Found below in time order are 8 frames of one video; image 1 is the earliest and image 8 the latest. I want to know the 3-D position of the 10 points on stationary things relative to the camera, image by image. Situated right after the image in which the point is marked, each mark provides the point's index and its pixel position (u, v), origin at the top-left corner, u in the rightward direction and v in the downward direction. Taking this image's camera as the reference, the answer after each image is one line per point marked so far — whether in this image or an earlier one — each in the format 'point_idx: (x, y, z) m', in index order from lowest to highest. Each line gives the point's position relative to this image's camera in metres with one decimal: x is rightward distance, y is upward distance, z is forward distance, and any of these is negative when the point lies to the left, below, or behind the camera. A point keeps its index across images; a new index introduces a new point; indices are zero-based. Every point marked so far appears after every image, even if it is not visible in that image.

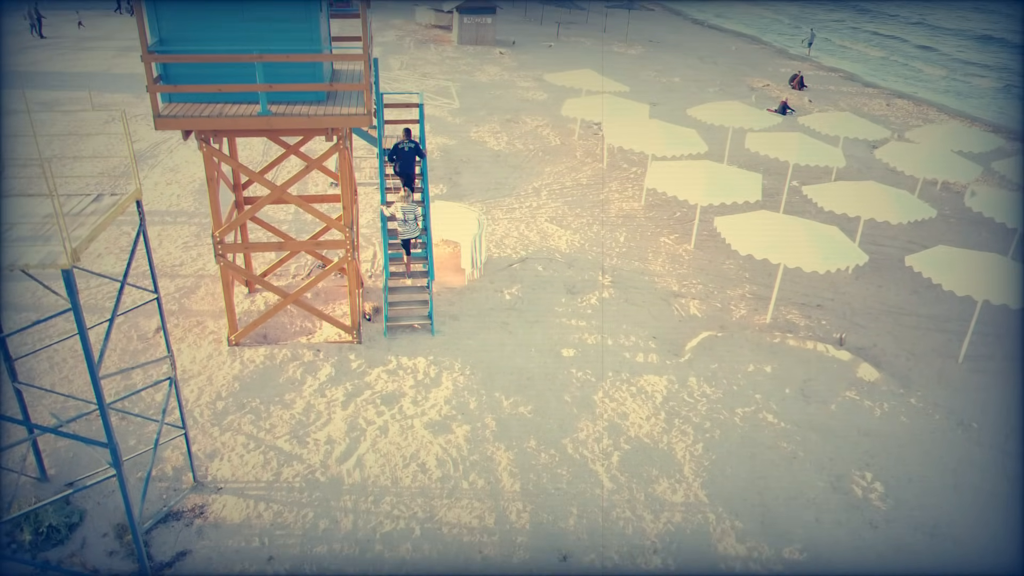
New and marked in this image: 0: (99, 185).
0: (-5.5, +1.4, +16.3) m
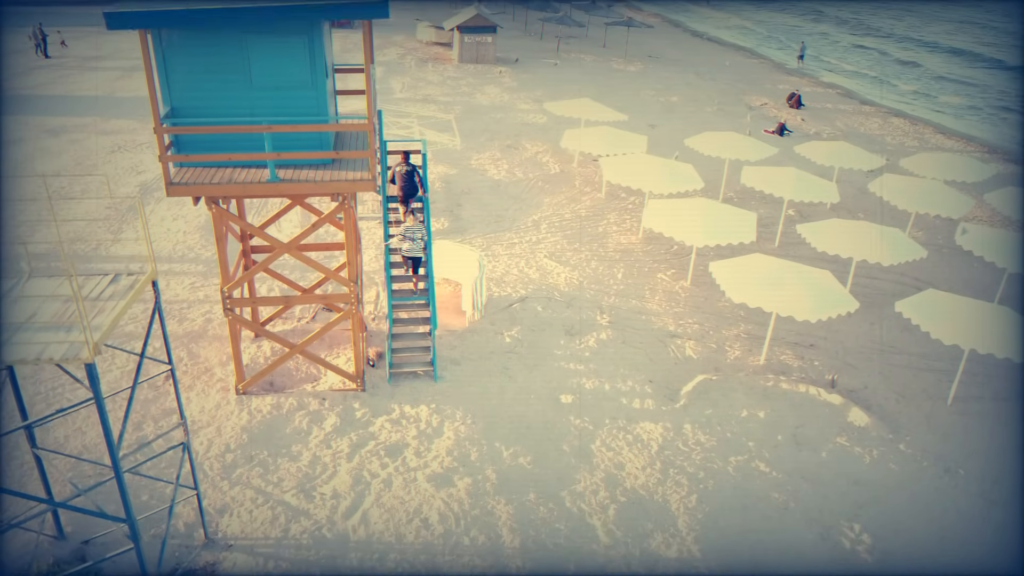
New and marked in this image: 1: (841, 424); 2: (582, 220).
0: (-5.5, +0.9, +16.7) m
1: (+3.2, -1.3, +11.7) m
2: (+1.1, +1.0, +18.3) m
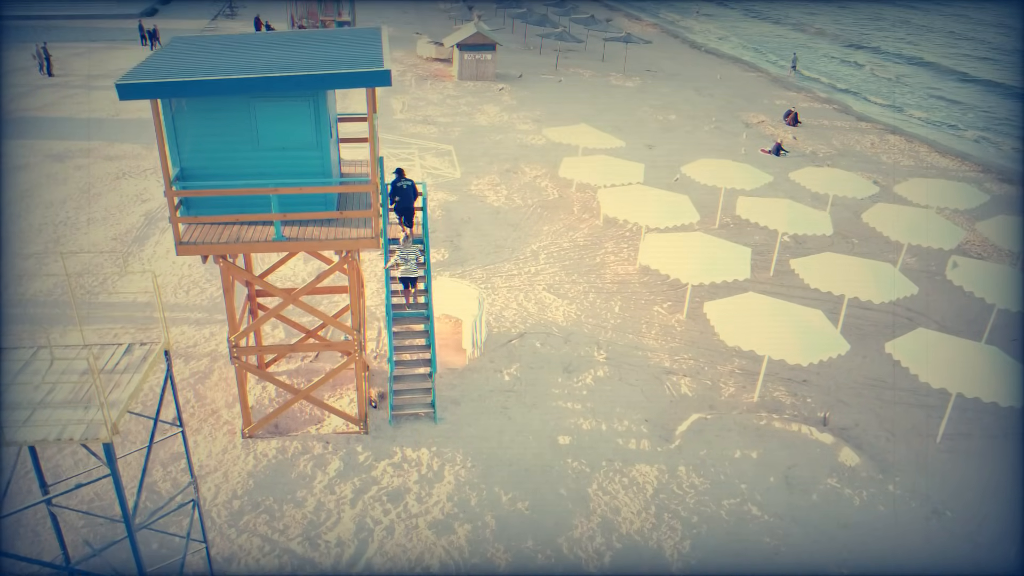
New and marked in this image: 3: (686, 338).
0: (-5.6, +0.5, +16.9) m
1: (+3.2, -1.7, +12.0) m
2: (+1.1, +0.6, +18.6) m
3: (+2.2, -0.6, +15.1) m
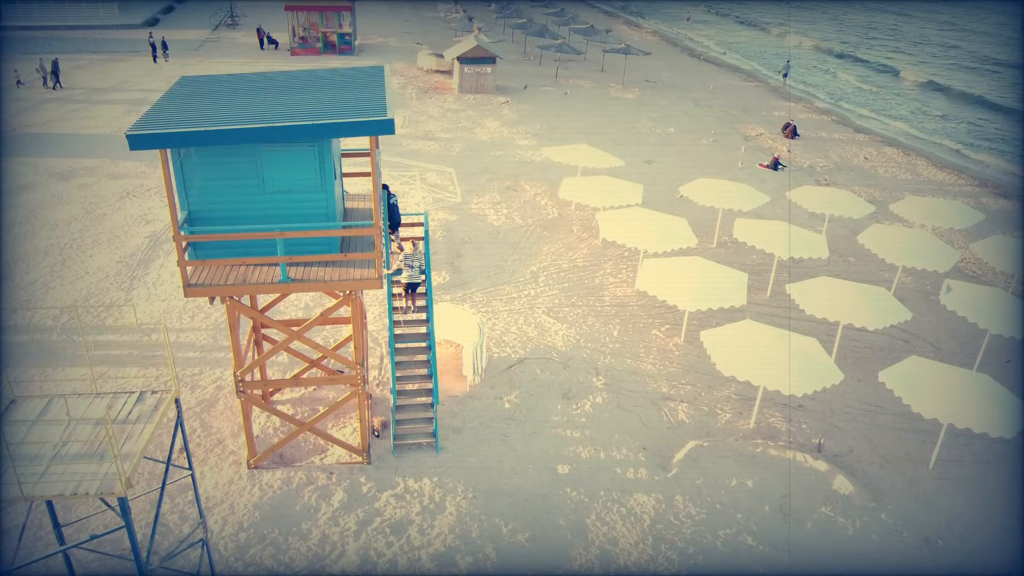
0: (-5.6, +0.1, +17.2) m
1: (+3.2, -2.1, +12.3) m
2: (+1.0, +0.3, +18.9) m
3: (+2.2, -0.9, +15.4) m
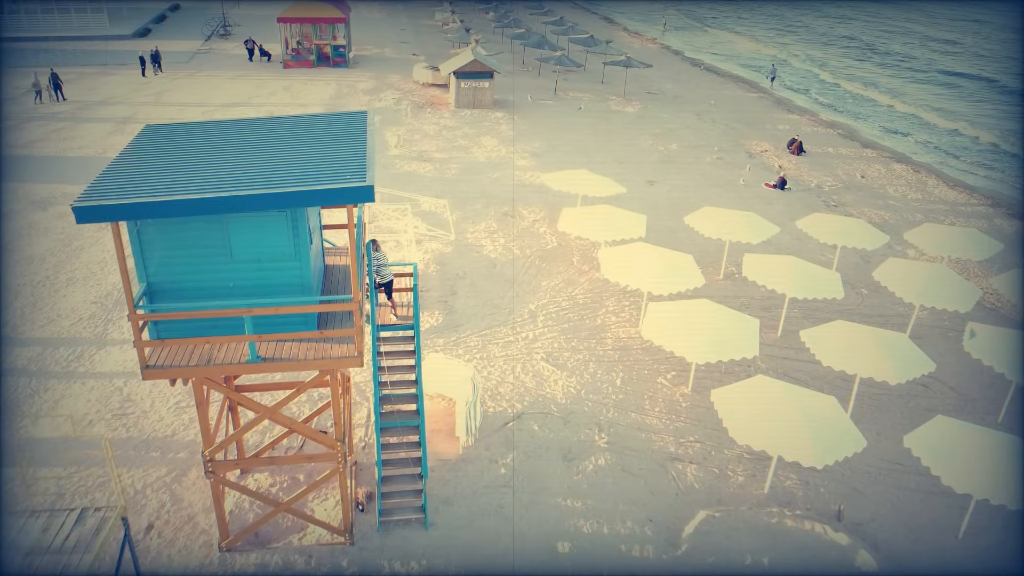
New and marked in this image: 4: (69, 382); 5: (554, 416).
0: (-5.6, -0.4, +16.2) m
1: (+3.1, -2.6, +11.3) m
2: (+1.0, -0.3, +17.9) m
3: (+2.1, -1.5, +14.4) m
4: (-5.1, -1.0, +14.3) m
5: (+0.5, -1.5, +14.1) m
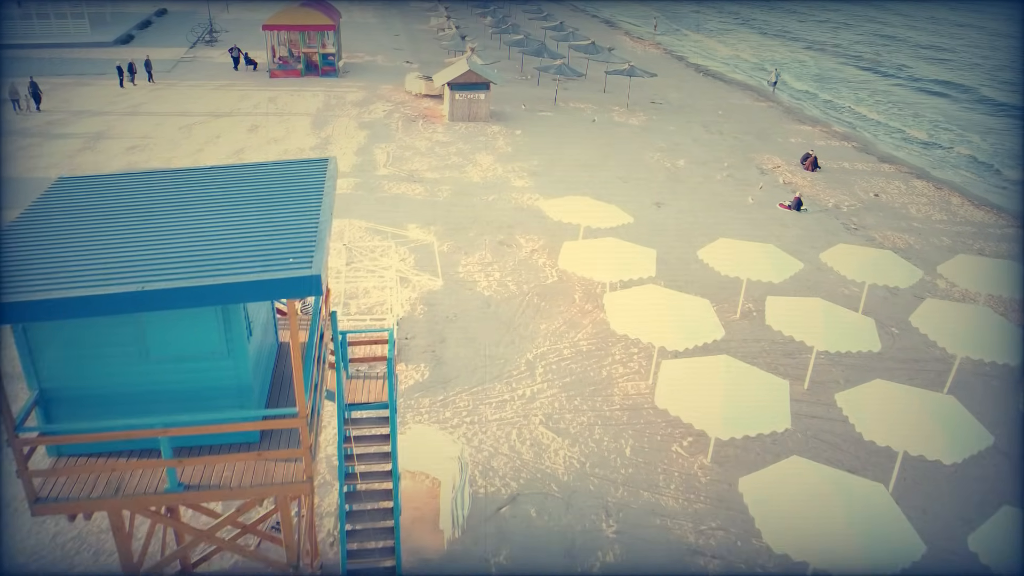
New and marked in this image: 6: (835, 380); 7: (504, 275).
0: (-5.7, -1.1, +14.4) m
1: (+3.1, -3.2, +9.4) m
2: (+0.9, -0.9, +16.1) m
3: (+2.1, -2.1, +12.6) m
4: (-5.2, -1.7, +12.5) m
5: (+0.4, -2.1, +12.2) m
6: (+4.3, -1.2, +16.3) m
7: (-0.1, +0.2, +19.4) m
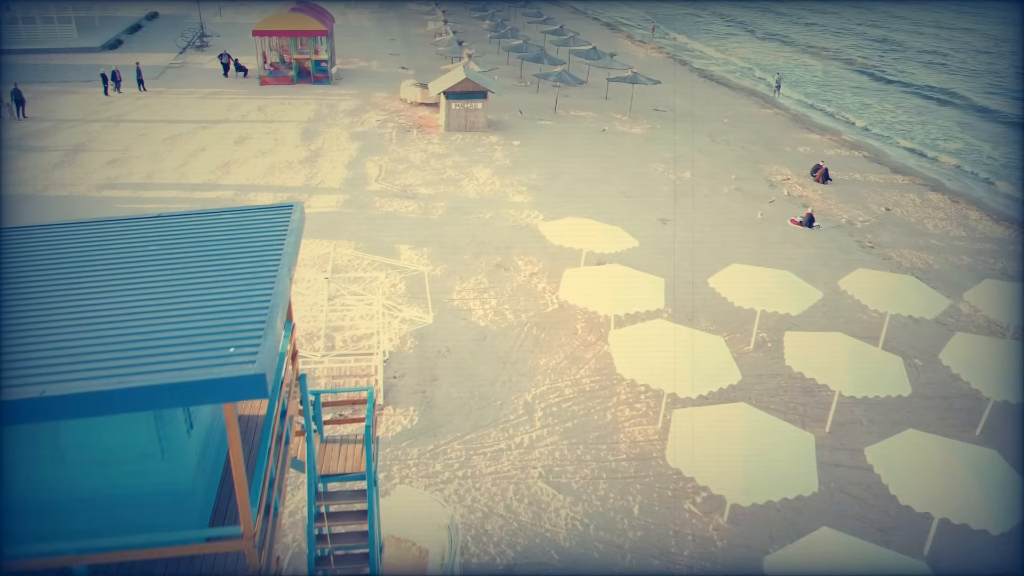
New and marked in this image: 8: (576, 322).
0: (-5.7, -1.5, +13.1) m
1: (+3.0, -3.7, +8.2) m
2: (+0.9, -1.3, +14.8) m
3: (+2.0, -2.6, +11.3) m
4: (-5.2, -2.1, +11.2) m
5: (+0.4, -2.5, +11.0) m
6: (+4.3, -1.7, +15.1) m
7: (-0.2, -0.2, +18.1) m
8: (+0.9, -0.5, +17.5) m
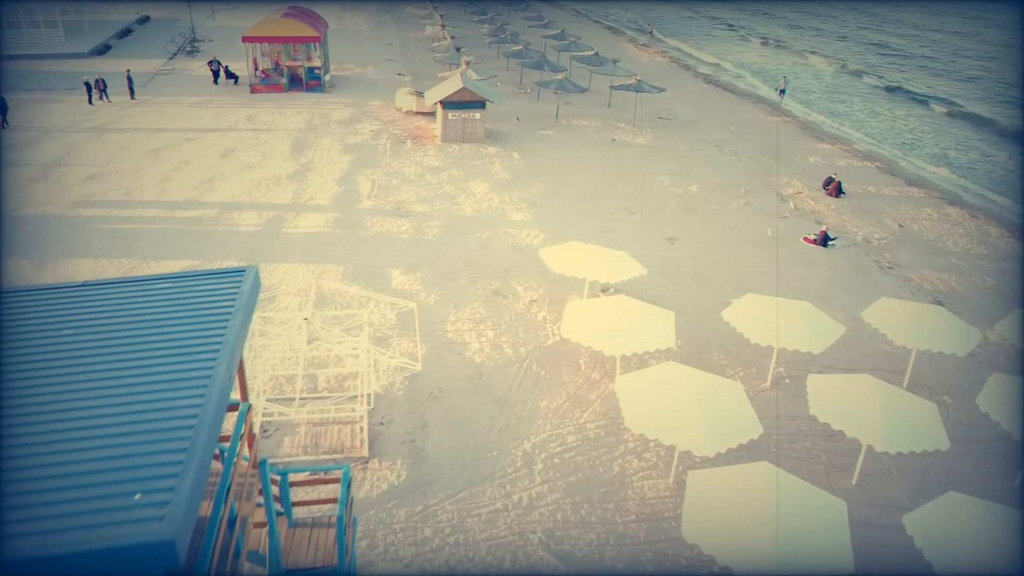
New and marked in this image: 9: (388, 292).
0: (-5.7, -1.9, +11.9) m
1: (+3.0, -4.1, +7.0) m
2: (+0.9, -1.8, +13.6) m
3: (+2.0, -3.0, +10.1) m
4: (-5.3, -2.5, +10.0) m
5: (+0.4, -2.9, +9.7) m
6: (+4.3, -2.1, +13.8) m
7: (-0.2, -0.7, +16.9) m
8: (+0.9, -0.9, +16.2) m
9: (-1.9, 0.0, +18.2) m
